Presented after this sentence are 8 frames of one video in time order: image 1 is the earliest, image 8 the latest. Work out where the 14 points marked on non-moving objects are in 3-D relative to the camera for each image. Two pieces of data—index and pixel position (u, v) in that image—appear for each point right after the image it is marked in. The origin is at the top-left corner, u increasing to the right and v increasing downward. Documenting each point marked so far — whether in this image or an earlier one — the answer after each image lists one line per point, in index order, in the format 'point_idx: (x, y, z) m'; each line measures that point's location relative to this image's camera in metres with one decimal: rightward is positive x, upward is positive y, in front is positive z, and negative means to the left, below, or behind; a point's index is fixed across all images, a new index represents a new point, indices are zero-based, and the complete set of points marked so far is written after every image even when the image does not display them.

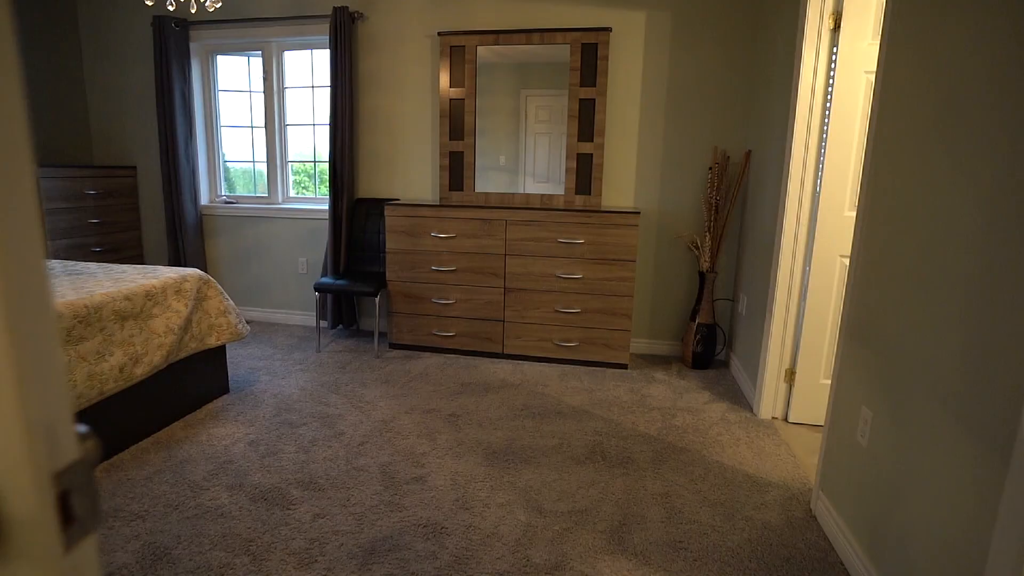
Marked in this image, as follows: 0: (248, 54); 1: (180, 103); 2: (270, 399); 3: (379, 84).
0: (-1.8, +1.6, +3.9) m
1: (-2.2, +1.2, +3.7) m
2: (-1.2, -0.5, +2.7) m
3: (-0.9, +1.3, +3.6) m
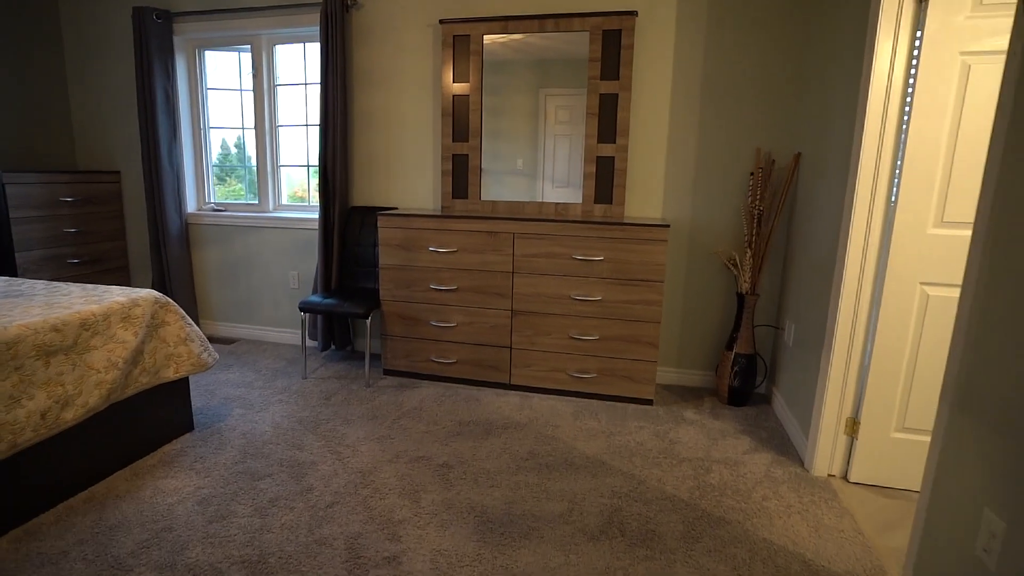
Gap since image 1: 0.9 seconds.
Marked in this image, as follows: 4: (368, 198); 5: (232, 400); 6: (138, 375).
0: (-1.7, +1.5, +3.5) m
1: (-2.1, +1.1, +3.4) m
2: (-1.2, -0.6, +2.4) m
3: (-0.8, +1.2, +3.2) m
4: (-0.9, +0.5, +3.4) m
5: (-1.4, -0.6, +2.8) m
6: (-1.4, -0.3, +2.1) m
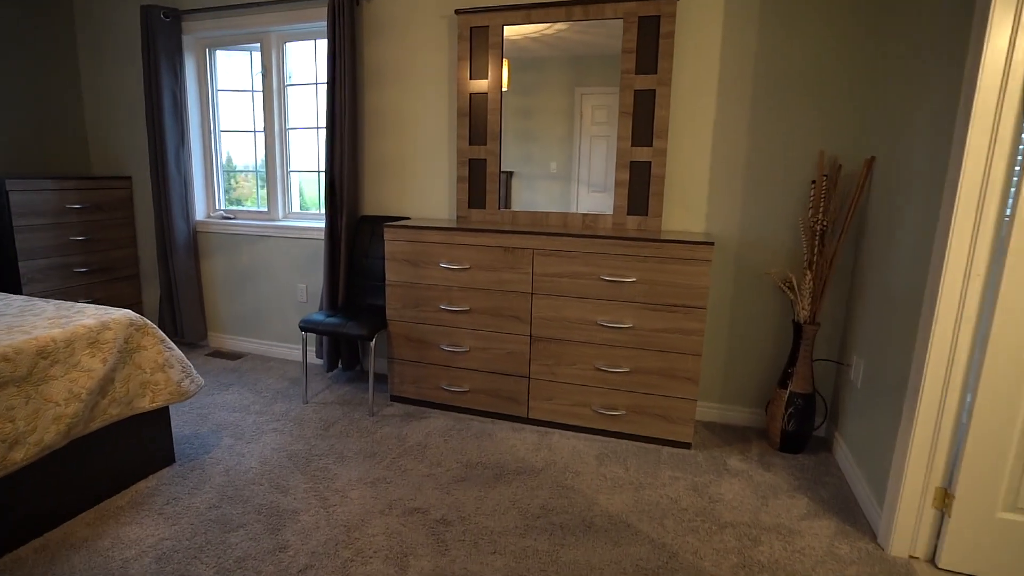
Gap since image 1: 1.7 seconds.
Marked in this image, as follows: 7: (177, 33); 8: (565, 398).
0: (-1.6, +1.4, +3.3) m
1: (-2.0, +1.1, +3.3) m
2: (-1.1, -0.7, +2.1) m
3: (-0.7, +1.1, +3.0) m
4: (-0.7, +0.5, +3.1) m
5: (-1.3, -0.6, +2.5) m
6: (-1.4, -0.4, +1.9) m
7: (-1.9, +1.5, +3.3) m
8: (+0.2, -0.5, +2.6) m
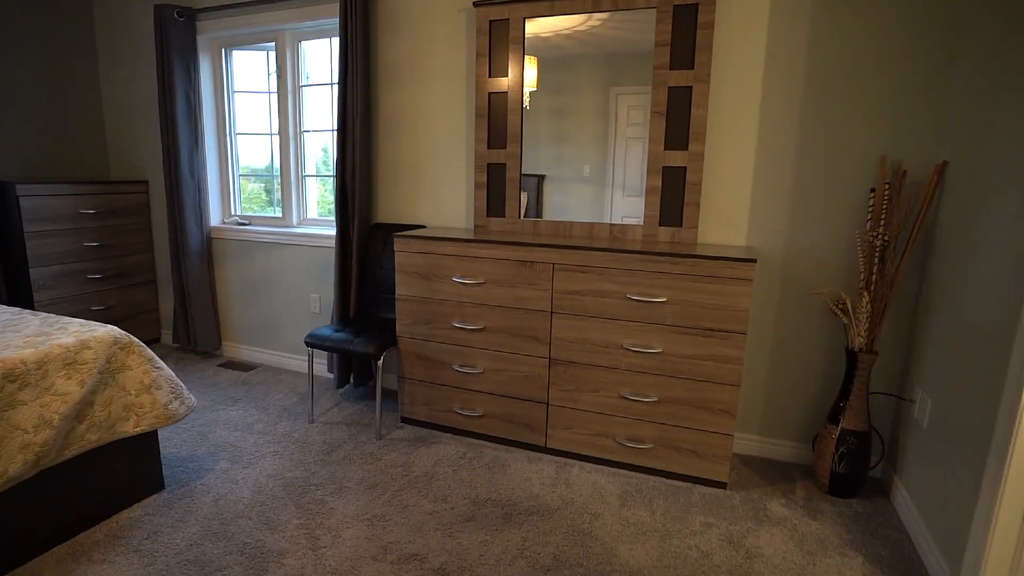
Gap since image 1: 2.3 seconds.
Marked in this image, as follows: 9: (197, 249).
0: (-1.4, +1.4, +3.2) m
1: (-1.9, +1.0, +3.2) m
2: (-1.1, -0.8, +2.0) m
3: (-0.5, +1.1, +2.8) m
4: (-0.6, +0.4, +3.0) m
5: (-1.2, -0.7, +2.4) m
6: (-1.4, -0.5, +1.8) m
7: (-1.8, +1.4, +3.2) m
8: (+0.3, -0.6, +2.3) m
9: (-1.9, +0.2, +3.3) m
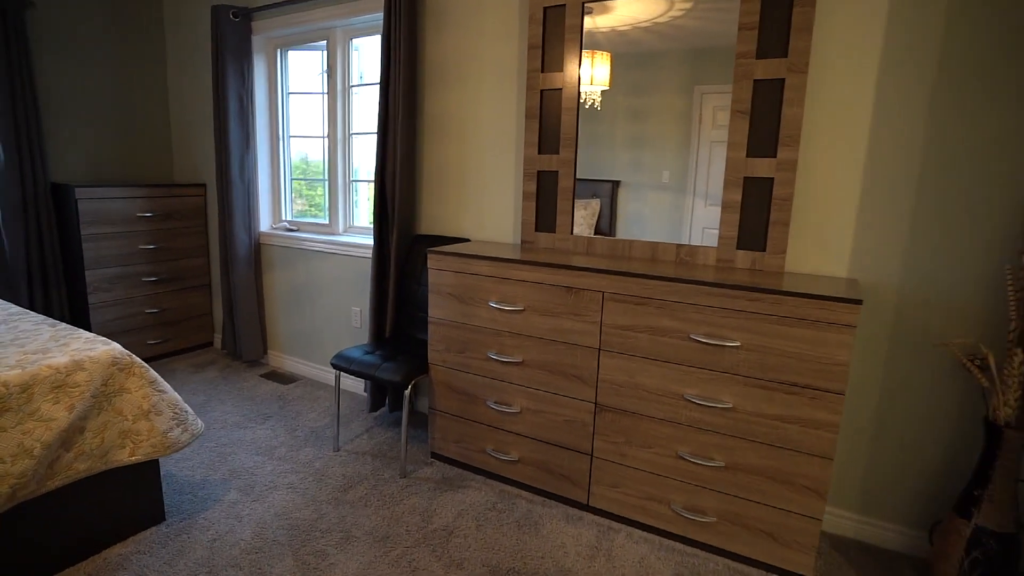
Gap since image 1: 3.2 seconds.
0: (-1.1, +1.3, +3.1) m
1: (-1.5, +1.0, +3.1) m
2: (-1.0, -0.8, +1.8) m
3: (-0.3, +1.0, +2.5) m
4: (-0.4, +0.3, +2.7) m
5: (-1.1, -0.7, +2.2) m
6: (-1.3, -0.5, +1.7) m
7: (-1.5, +1.4, +3.1) m
8: (+0.4, -0.7, +1.9) m
9: (-1.5, +0.2, +3.2) m
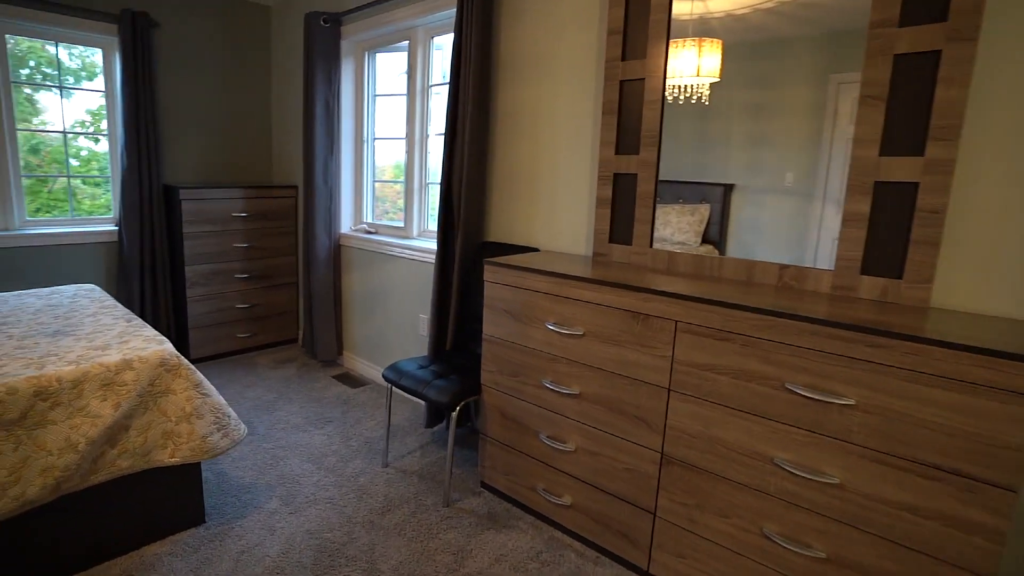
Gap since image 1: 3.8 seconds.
0: (-0.6, +1.3, +3.0) m
1: (-1.1, +1.0, +3.1) m
2: (-0.9, -0.8, +1.7) m
3: (+0.1, +0.9, +2.3) m
4: (0.0, +0.3, +2.5) m
5: (-0.9, -0.8, +2.2) m
6: (-1.2, -0.5, +1.6) m
7: (-1.0, +1.4, +3.1) m
8: (+0.5, -0.8, +1.6) m
9: (-1.1, +0.2, +3.2) m
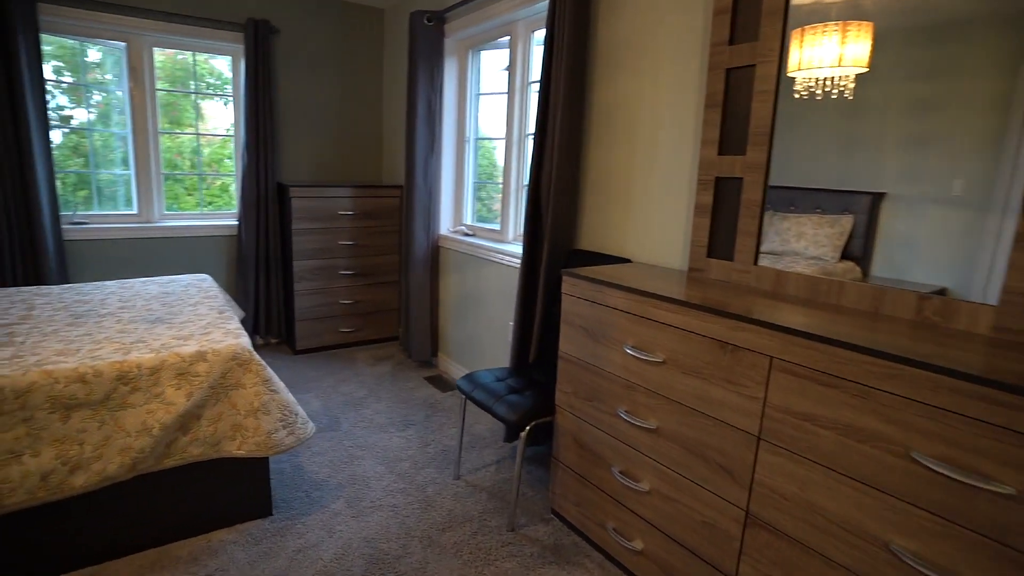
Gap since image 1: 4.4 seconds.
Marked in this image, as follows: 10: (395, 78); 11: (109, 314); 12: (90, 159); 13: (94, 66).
0: (-0.1, +1.3, +2.9) m
1: (-0.5, +1.0, +3.1) m
2: (-0.7, -0.8, +1.7) m
3: (+0.4, +0.9, +2.1) m
4: (+0.3, +0.2, +2.3) m
5: (-0.6, -0.8, +2.2) m
6: (-1.0, -0.5, +1.7) m
7: (-0.4, +1.4, +3.1) m
8: (+0.7, -0.8, +1.3) m
9: (-0.5, +0.2, +3.3) m
10: (-0.8, +1.4, +3.7) m
11: (-1.4, -0.1, +2.0) m
12: (-2.4, +0.7, +3.1) m
13: (-2.3, +1.2, +3.1) m
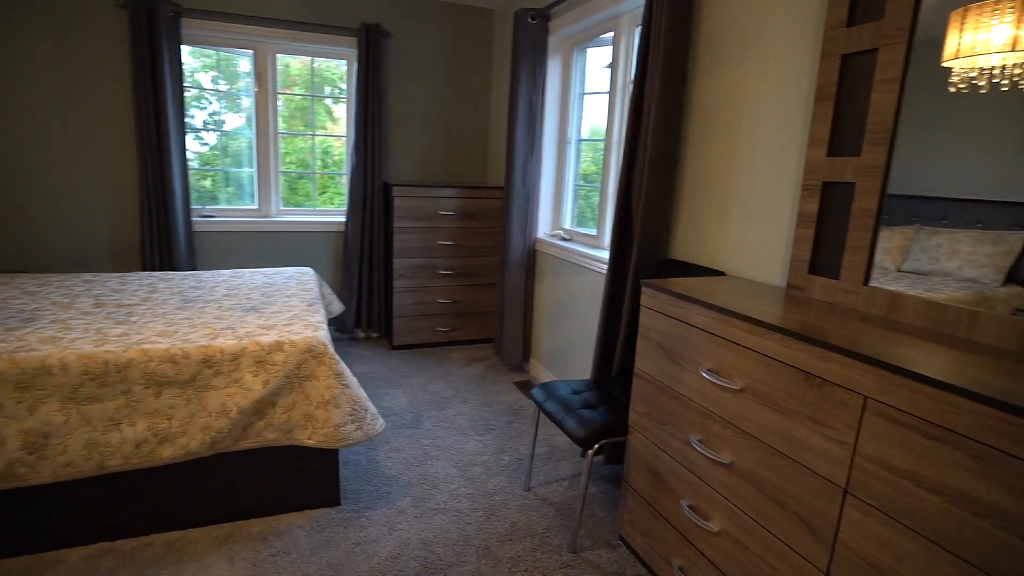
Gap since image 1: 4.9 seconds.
0: (+0.5, +1.2, +2.8) m
1: (+0.1, +0.9, +3.1) m
2: (-0.5, -0.8, +1.8) m
3: (+0.7, +0.8, +1.9) m
4: (+0.7, +0.2, +2.1) m
5: (-0.3, -0.8, +2.2) m
6: (-0.8, -0.5, +1.8) m
7: (+0.2, +1.4, +3.0) m
8: (+0.7, -0.9, +1.1) m
9: (0.0, +0.2, +3.2) m
10: (0.0, +1.4, +3.7) m
11: (-1.1, 0.0, +2.2) m
12: (-1.8, +0.8, +3.5) m
13: (-1.7, +1.3, +3.4) m
